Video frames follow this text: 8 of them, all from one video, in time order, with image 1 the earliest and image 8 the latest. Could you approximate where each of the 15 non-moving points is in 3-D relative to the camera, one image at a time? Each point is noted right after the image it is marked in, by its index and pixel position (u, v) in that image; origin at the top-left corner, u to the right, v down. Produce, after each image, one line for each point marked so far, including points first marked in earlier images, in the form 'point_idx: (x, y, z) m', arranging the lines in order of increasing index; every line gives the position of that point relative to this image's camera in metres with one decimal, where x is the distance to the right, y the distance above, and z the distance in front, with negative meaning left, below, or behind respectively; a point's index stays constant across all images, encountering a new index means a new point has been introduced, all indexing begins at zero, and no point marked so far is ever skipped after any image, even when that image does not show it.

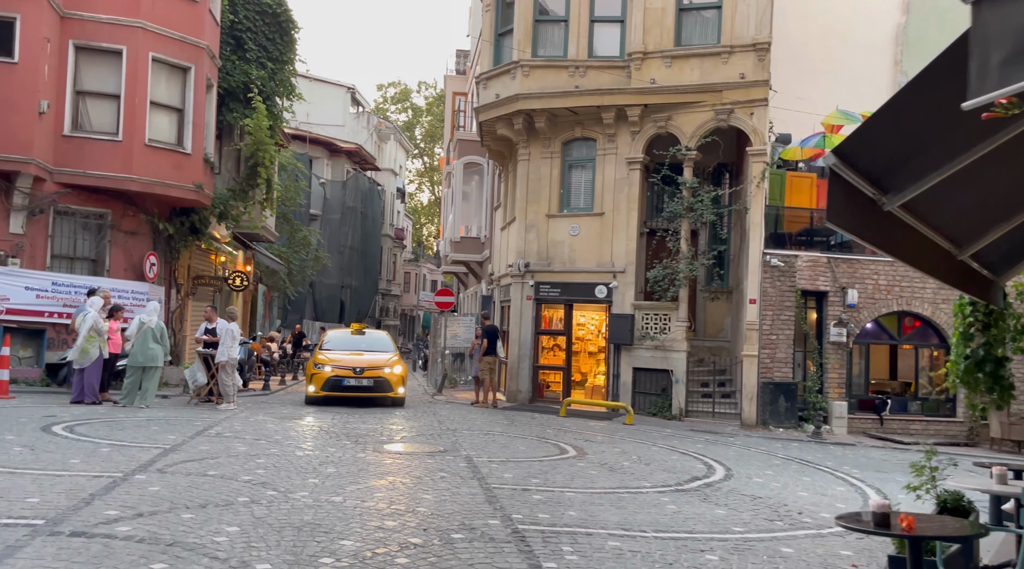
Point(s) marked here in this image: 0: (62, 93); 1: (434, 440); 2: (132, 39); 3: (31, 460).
0: (-8.4, +3.7, +16.8) m
1: (-0.7, -1.4, +7.9) m
2: (-7.3, +4.8, +17.1) m
3: (-3.6, -1.4, +6.7) m
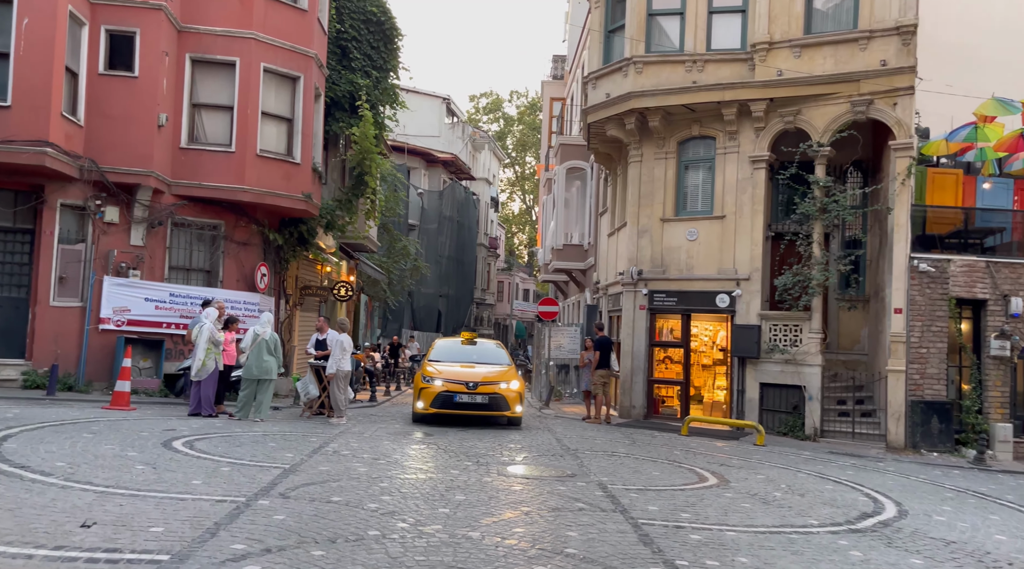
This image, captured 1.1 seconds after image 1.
0: (-6.4, +3.5, +17.1) m
1: (+0.4, -1.5, +7.5) m
2: (-5.2, +4.6, +17.3) m
3: (-2.6, -1.5, +6.6) m
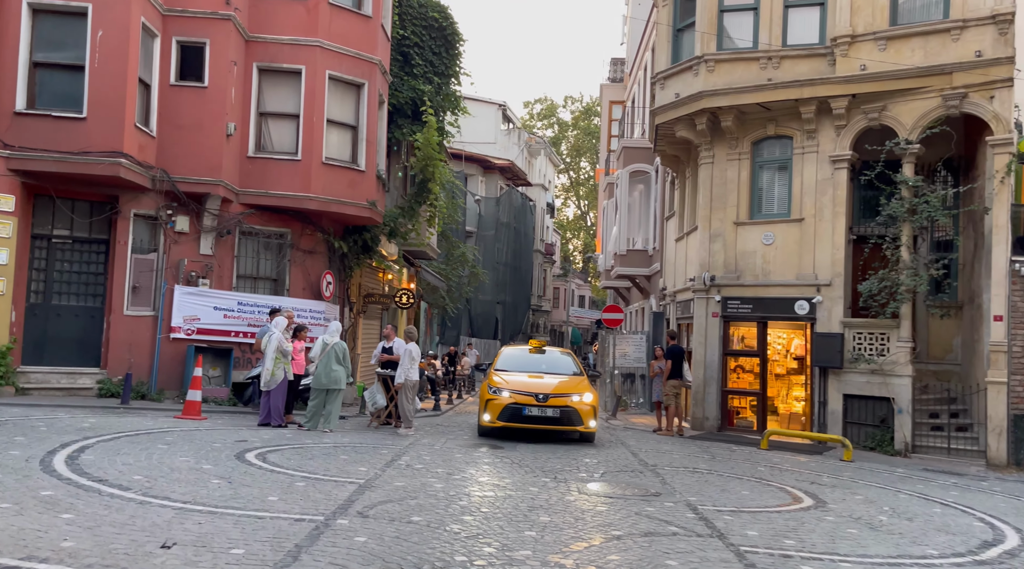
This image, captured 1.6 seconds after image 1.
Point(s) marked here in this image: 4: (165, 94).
0: (-5.1, +3.3, +17.3) m
1: (+1.0, -1.6, +7.2) m
2: (-3.9, +4.5, +17.4) m
3: (-2.0, -1.5, +6.5) m
4: (-6.5, +3.6, +16.6) m
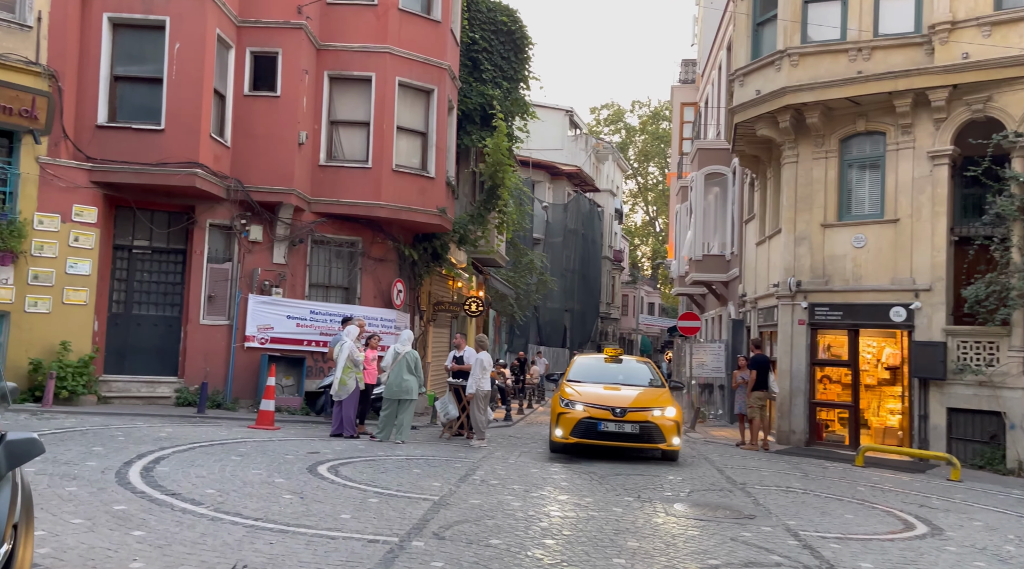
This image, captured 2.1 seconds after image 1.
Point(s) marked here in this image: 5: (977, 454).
0: (-3.8, +3.2, +17.3) m
1: (+1.6, -1.6, +6.7) m
2: (-2.6, +4.3, +17.3) m
3: (-1.5, -1.6, +6.2) m
4: (-5.1, +3.4, +16.7) m
5: (+6.7, -2.4, +12.9) m
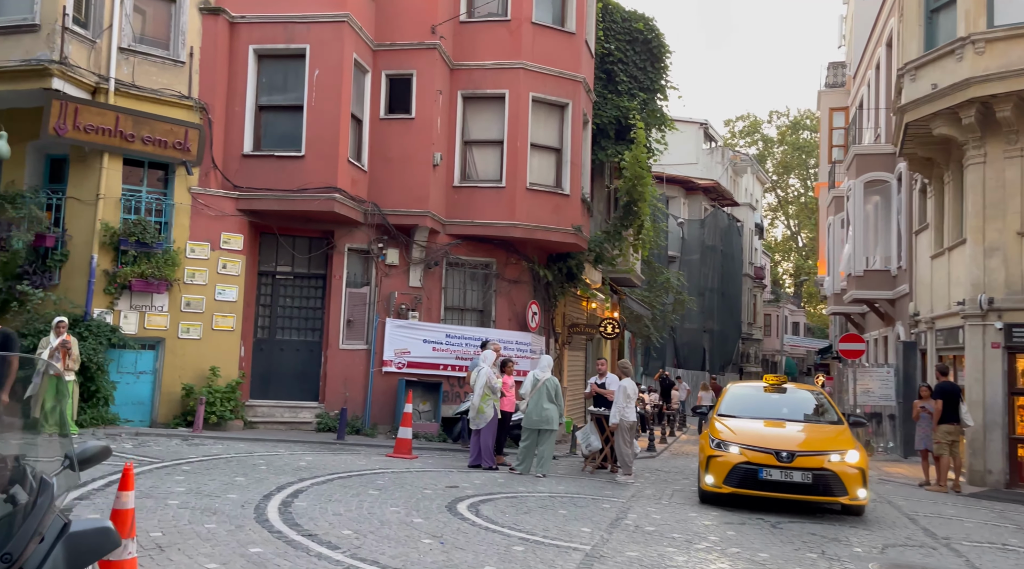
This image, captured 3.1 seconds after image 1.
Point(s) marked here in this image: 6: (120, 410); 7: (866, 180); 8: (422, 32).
0: (-1.1, +2.7, +17.1) m
1: (+2.7, -1.8, +5.7) m
2: (0.0, +3.9, +16.9) m
3: (-0.4, -1.8, +5.7) m
4: (-2.6, +3.0, +16.7) m
5: (+8.6, -2.6, +11.1) m
6: (-6.5, -2.1, +14.7) m
7: (+7.8, +2.3, +19.9) m
8: (-1.7, +4.7, +16.7) m
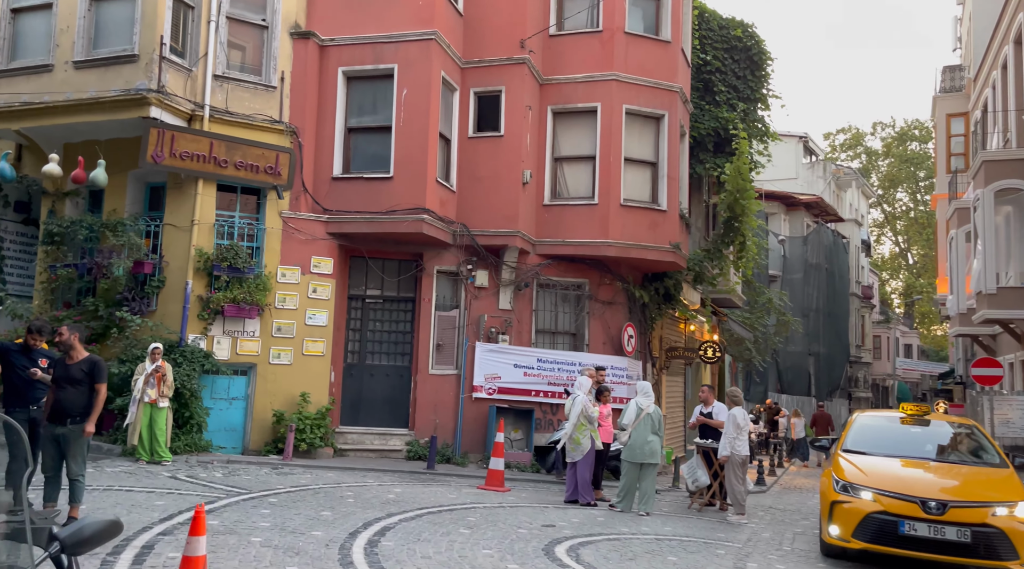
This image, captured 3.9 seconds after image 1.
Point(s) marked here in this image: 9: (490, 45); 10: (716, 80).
0: (+0.6, +2.3, +16.5) m
1: (+3.3, -1.8, +4.7) m
2: (+1.8, +3.5, +16.3) m
3: (+0.2, -1.9, +5.0) m
4: (-0.9, +2.5, +16.3) m
5: (+9.7, -2.8, +9.4) m
6: (-4.9, -2.5, +14.6) m
7: (+9.8, +1.9, +18.4) m
8: (0.0, +4.3, +16.2) m
9: (-0.4, +4.4, +16.3) m
10: (+4.3, +4.3, +18.7) m
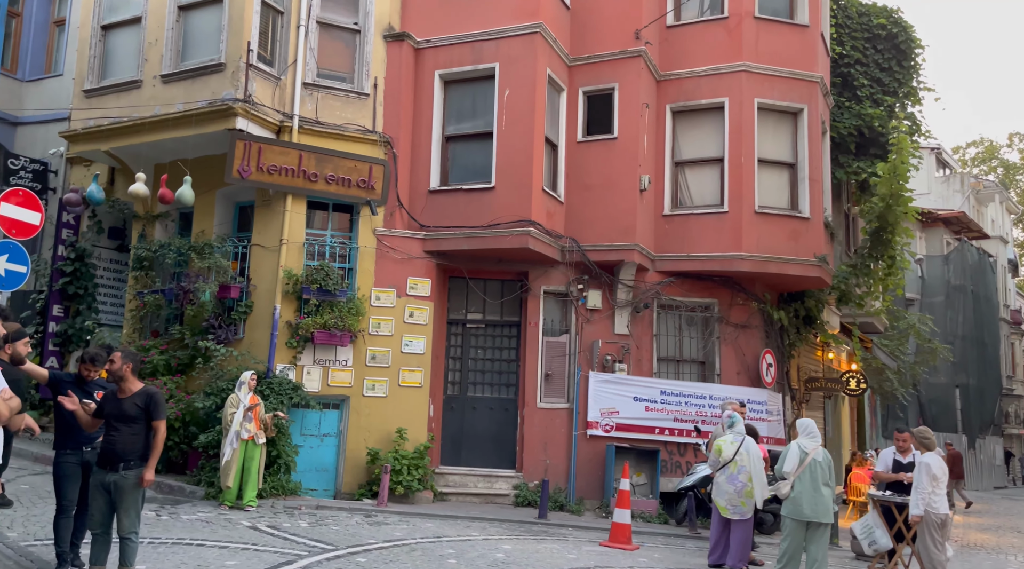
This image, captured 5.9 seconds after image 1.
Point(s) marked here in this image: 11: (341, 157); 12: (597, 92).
0: (+2.5, +1.9, +14.6) m
1: (+3.9, -1.7, +2.4) m
2: (+3.6, +3.1, +14.3) m
3: (+0.9, -1.9, +3.1) m
4: (+1.0, +2.2, +14.6) m
5: (+10.8, -2.8, +6.4) m
6: (-3.1, -2.9, +13.2) m
7: (+11.9, +1.6, +15.4) m
8: (+1.9, +4.0, +14.5) m
9: (+1.5, +4.0, +14.6) m
10: (+6.5, +3.9, +16.5) m
11: (-2.7, +2.0, +13.7) m
12: (+1.4, +3.2, +14.7) m
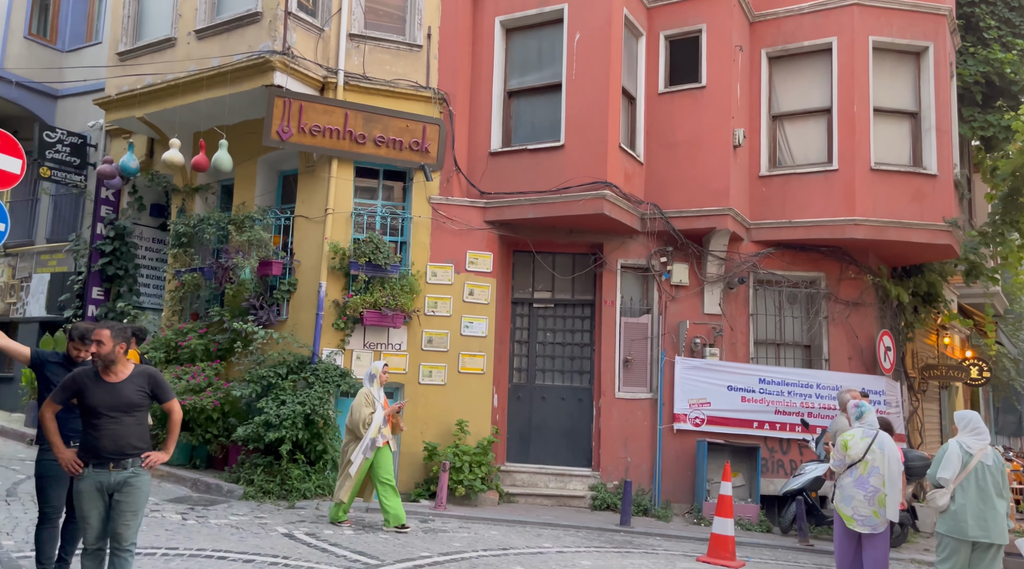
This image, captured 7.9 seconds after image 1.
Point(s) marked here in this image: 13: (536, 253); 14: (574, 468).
0: (+3.6, +2.4, +12.7) m
1: (+4.1, -1.4, +0.5) m
2: (+4.6, +3.6, +12.3) m
3: (+1.1, -1.6, +1.3) m
4: (+2.1, +2.6, +12.7) m
5: (+11.3, -2.4, +3.9) m
6: (-2.1, -2.5, +11.7) m
7: (+13.0, +2.1, +12.8) m
8: (+2.9, +4.4, +12.6) m
9: (+2.5, +4.4, +12.8) m
10: (+7.6, +4.3, +14.3) m
11: (-1.7, +2.3, +12.1) m
12: (+2.5, +3.6, +12.8) m
13: (+0.4, +0.5, +12.9) m
14: (+0.9, -2.5, +12.3) m
